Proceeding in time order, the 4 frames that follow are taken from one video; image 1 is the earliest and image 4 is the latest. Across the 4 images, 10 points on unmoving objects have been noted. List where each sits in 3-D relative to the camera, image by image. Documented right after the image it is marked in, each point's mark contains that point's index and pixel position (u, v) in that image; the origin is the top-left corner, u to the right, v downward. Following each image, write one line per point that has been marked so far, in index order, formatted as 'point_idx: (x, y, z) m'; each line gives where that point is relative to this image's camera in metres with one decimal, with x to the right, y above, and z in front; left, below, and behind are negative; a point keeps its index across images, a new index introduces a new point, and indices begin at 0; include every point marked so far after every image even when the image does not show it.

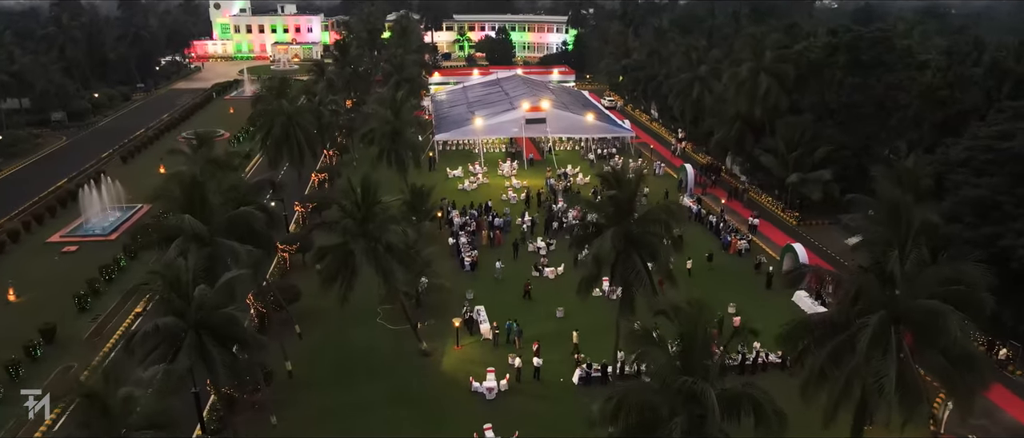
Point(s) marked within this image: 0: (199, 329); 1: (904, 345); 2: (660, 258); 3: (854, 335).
0: (-8.1, -2.8, +17.7) m
1: (+9.6, -3.1, +16.8) m
2: (+4.0, -1.1, +18.6) m
3: (+8.6, -2.9, +17.2) m
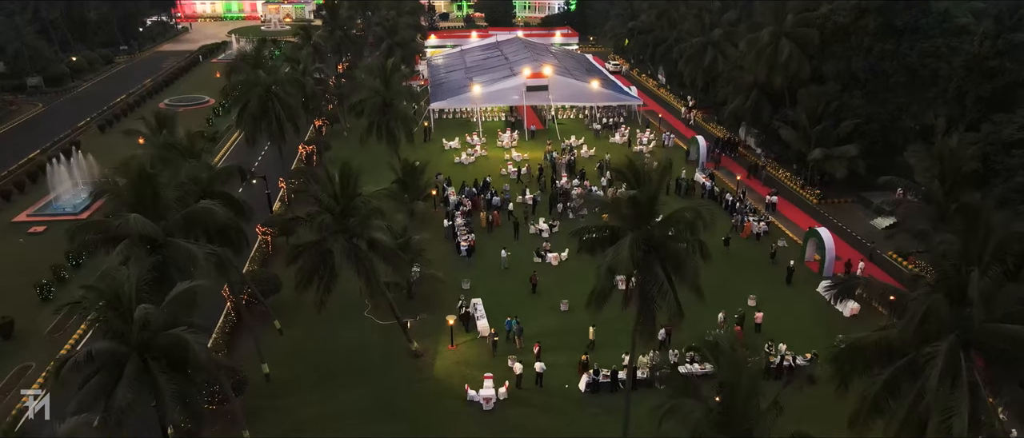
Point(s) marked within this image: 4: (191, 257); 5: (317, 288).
0: (-8.1, -2.9, +15.1) m
1: (+9.6, -3.3, +14.2) m
2: (+4.0, -1.1, +15.9) m
3: (+8.6, -3.1, +14.6) m
4: (-8.2, -1.0, +17.4) m
5: (-5.7, -2.0, +19.9) m
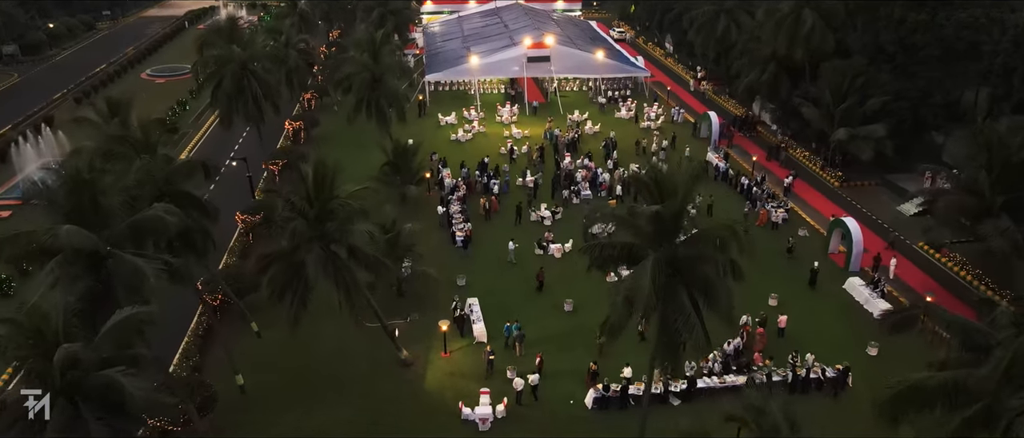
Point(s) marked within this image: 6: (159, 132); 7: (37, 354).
0: (-8.1, -3.3, +12.7) m
1: (+9.6, -3.7, +11.8) m
2: (+4.0, -1.5, +13.4) m
3: (+8.6, -3.5, +12.2) m
4: (-8.2, -1.2, +15.0) m
5: (-5.7, -2.1, +17.5) m
6: (-10.2, +2.5, +19.9) m
7: (-8.7, -2.5, +12.6) m
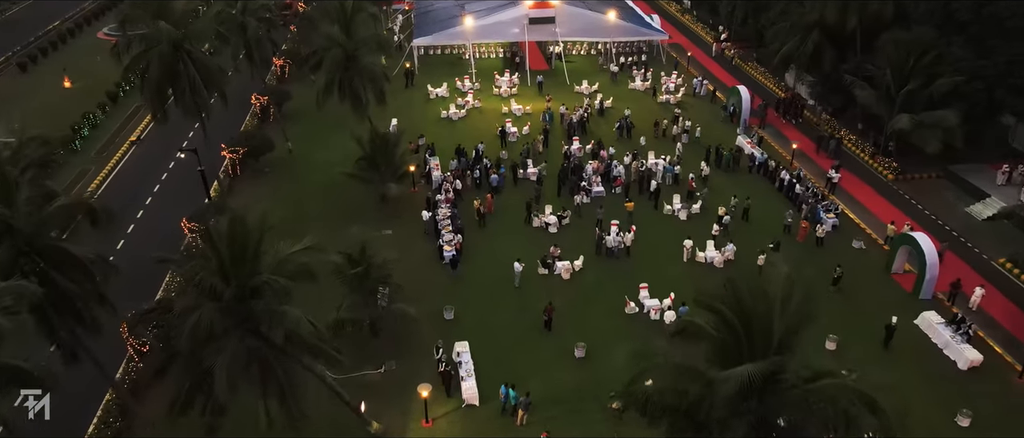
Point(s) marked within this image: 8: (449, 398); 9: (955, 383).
0: (-8.1, -5.1, +7.9) m
1: (+9.6, -5.6, +7.1) m
2: (+4.0, -3.2, +8.5) m
3: (+8.5, -5.3, +7.5) m
4: (-8.2, -2.9, +10.0) m
5: (-5.7, -3.6, +12.6) m
6: (-10.3, +1.3, +14.6) m
7: (-8.8, -4.3, +7.8) m
8: (-1.8, -5.0, +19.3) m
9: (+12.7, -4.7, +19.7) m
